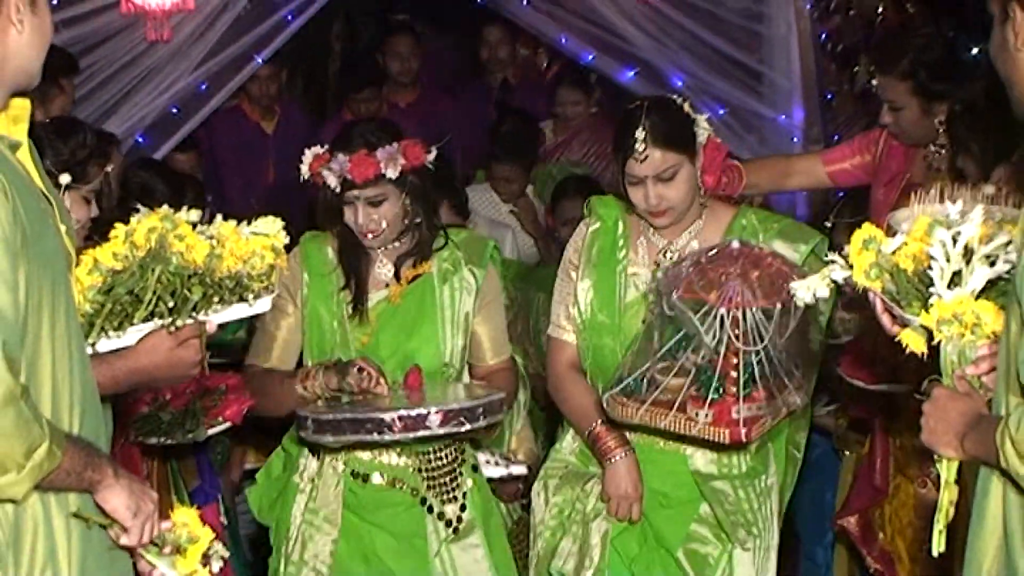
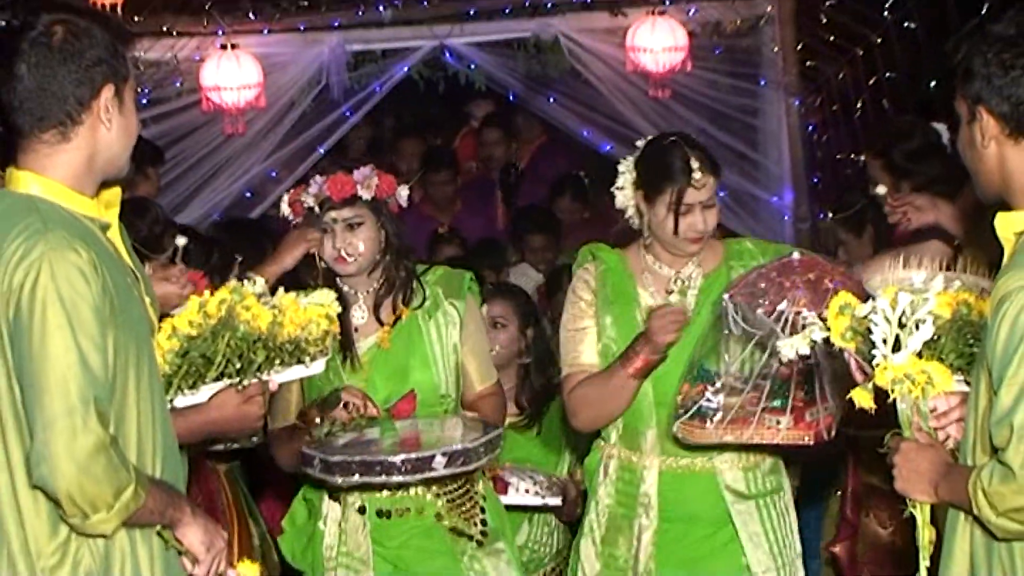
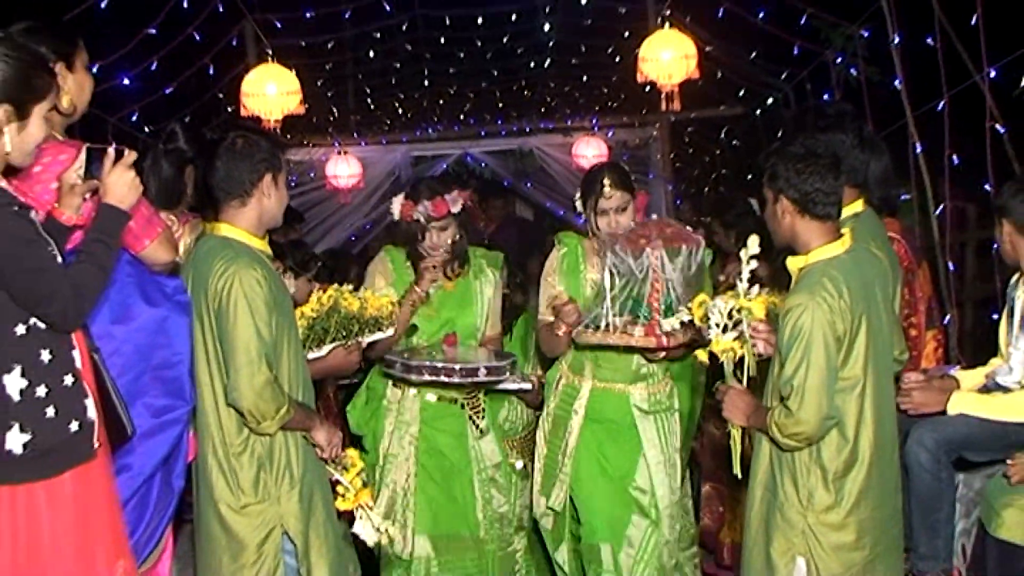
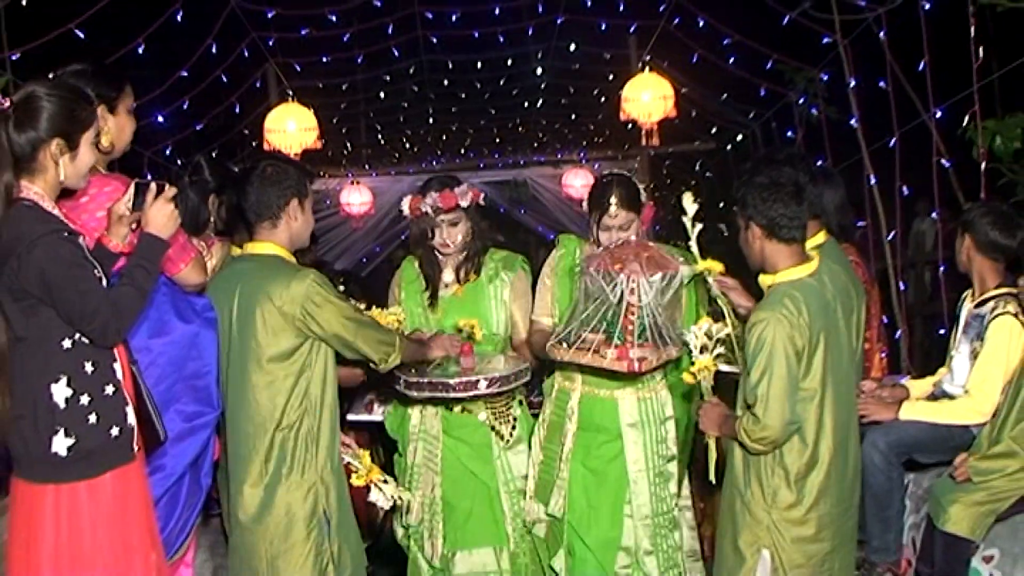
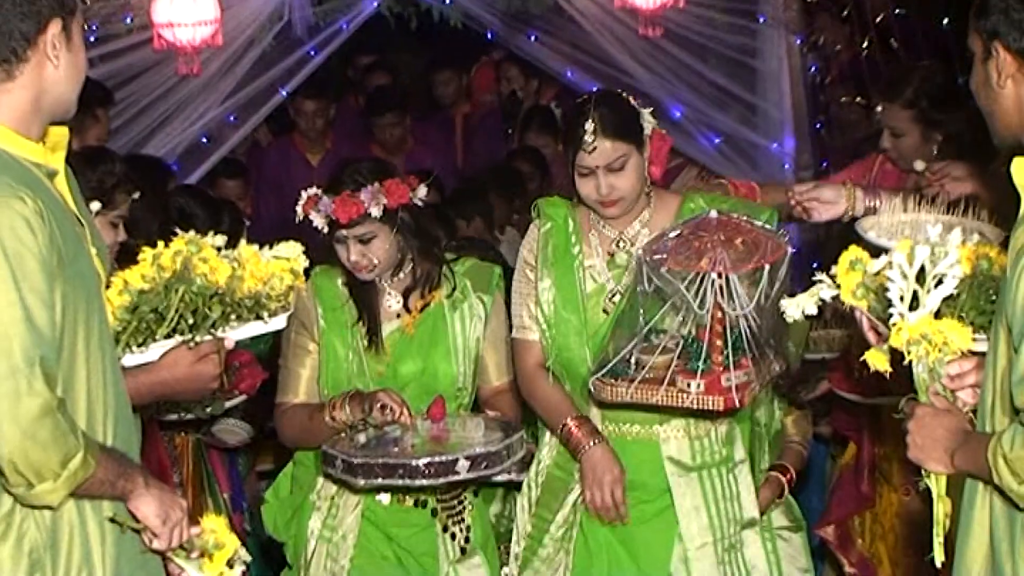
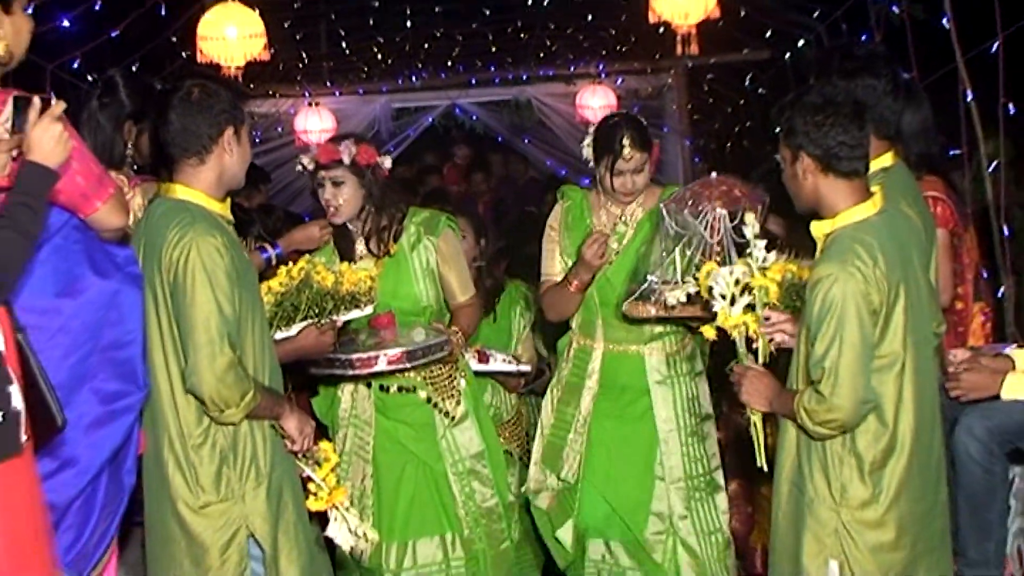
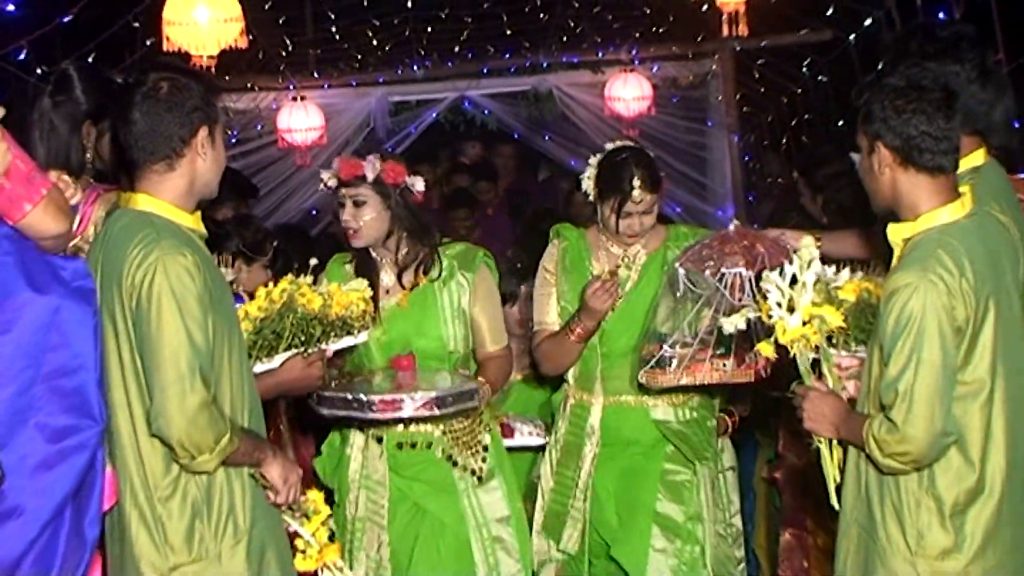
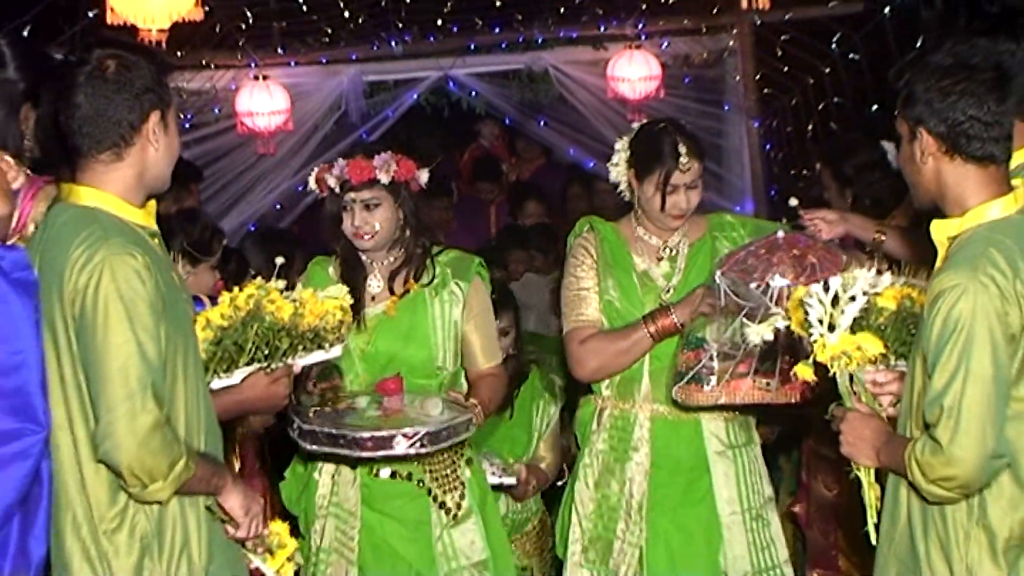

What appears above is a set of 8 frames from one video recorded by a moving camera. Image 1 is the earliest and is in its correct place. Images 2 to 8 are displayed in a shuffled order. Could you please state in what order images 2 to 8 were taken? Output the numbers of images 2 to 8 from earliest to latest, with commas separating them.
5, 2, 8, 7, 6, 3, 4
